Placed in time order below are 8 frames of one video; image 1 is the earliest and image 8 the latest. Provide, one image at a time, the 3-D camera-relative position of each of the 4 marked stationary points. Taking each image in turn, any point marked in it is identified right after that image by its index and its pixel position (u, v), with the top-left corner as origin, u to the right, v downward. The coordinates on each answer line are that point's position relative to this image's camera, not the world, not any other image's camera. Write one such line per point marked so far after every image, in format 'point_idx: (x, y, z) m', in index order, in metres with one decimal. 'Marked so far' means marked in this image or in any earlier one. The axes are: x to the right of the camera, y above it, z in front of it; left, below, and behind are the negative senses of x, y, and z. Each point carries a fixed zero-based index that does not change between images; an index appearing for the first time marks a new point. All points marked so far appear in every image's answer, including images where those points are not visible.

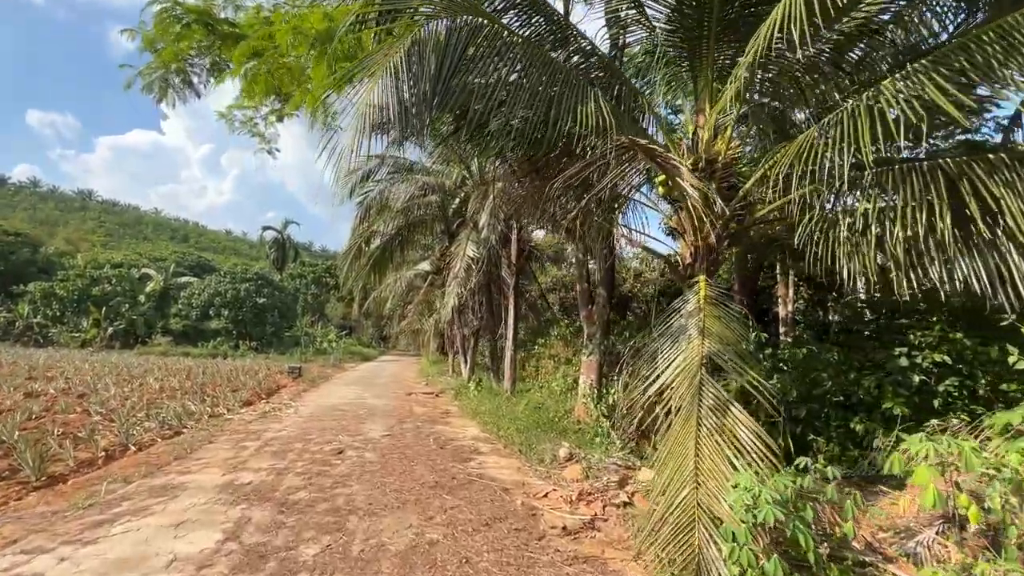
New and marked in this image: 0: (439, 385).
0: (-2.6, -3.4, +17.2) m
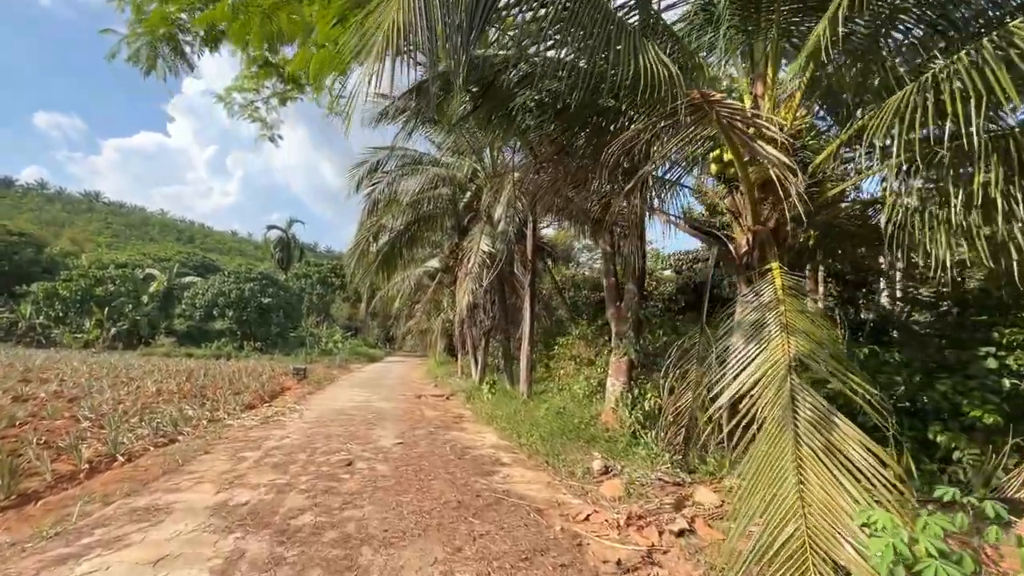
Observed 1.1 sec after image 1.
0: (-2.1, -3.4, +16.6) m
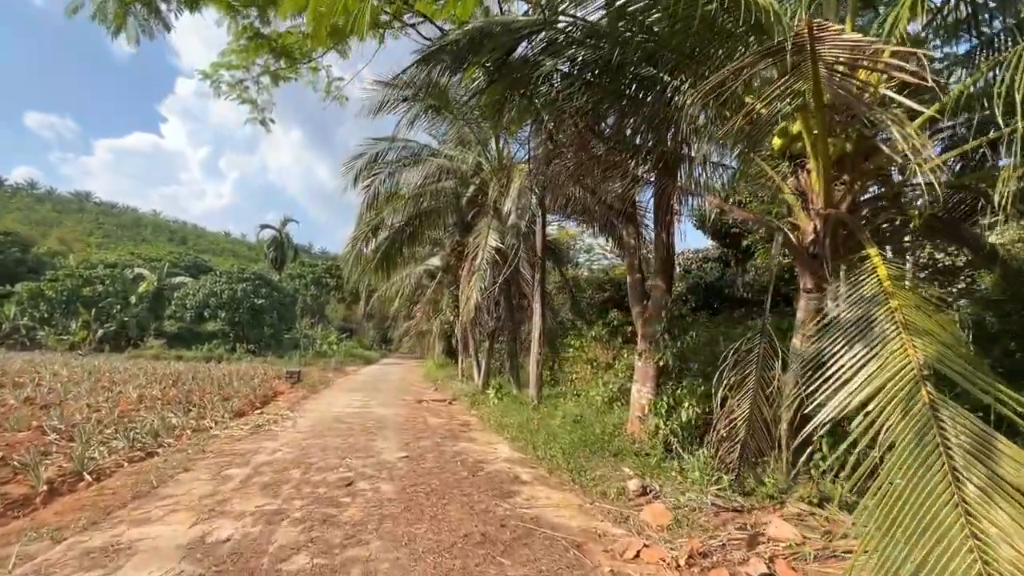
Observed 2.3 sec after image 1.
0: (-2.0, -3.4, +15.8) m
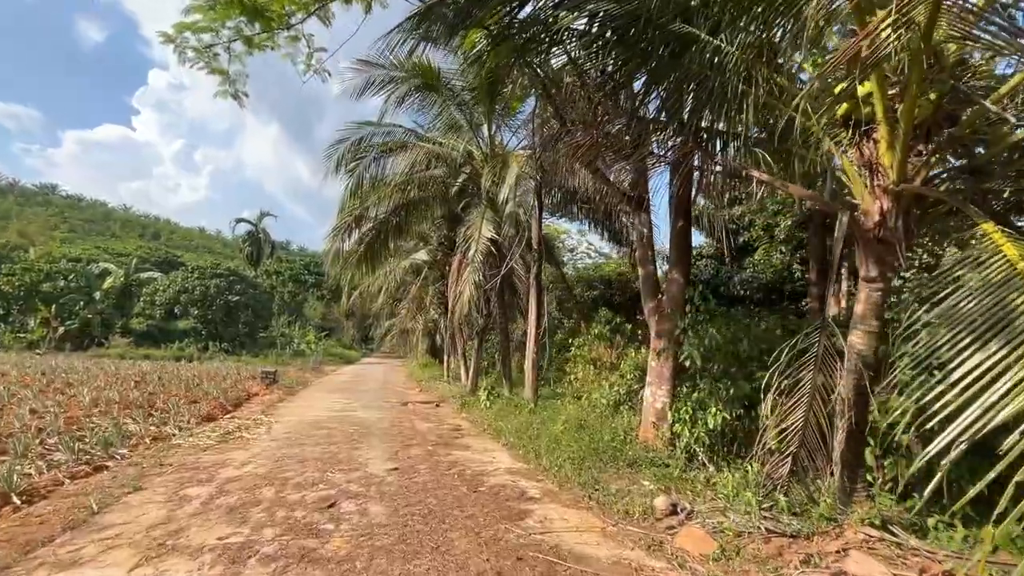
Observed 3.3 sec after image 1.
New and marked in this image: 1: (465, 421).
0: (-2.3, -3.2, +15.1) m
1: (-1.0, -2.7, +9.9) m
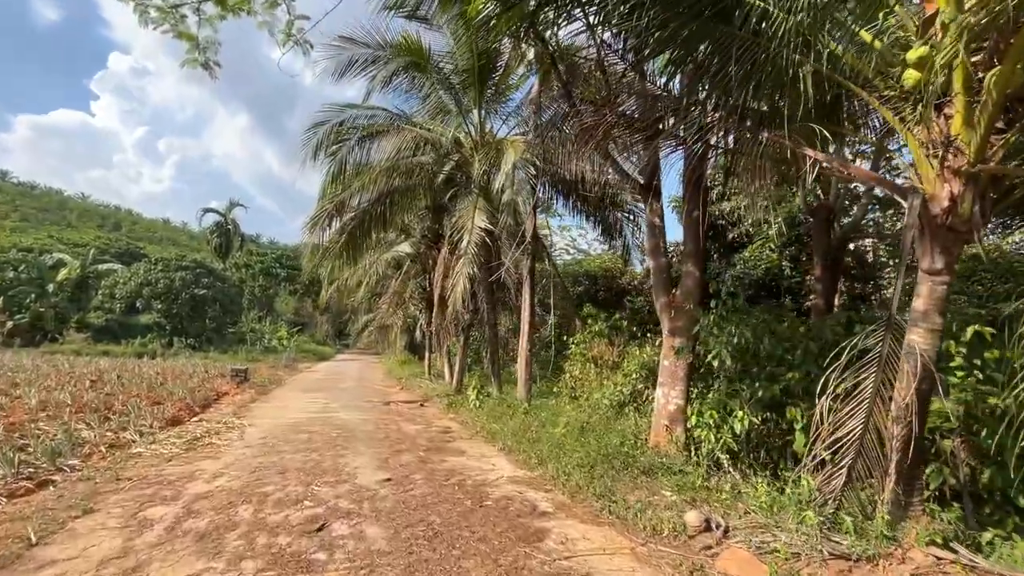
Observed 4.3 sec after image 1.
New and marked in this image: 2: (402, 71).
0: (-2.8, -3.1, +14.5) m
1: (-1.1, -2.6, +9.4) m
2: (-2.3, +4.5, +10.1) m
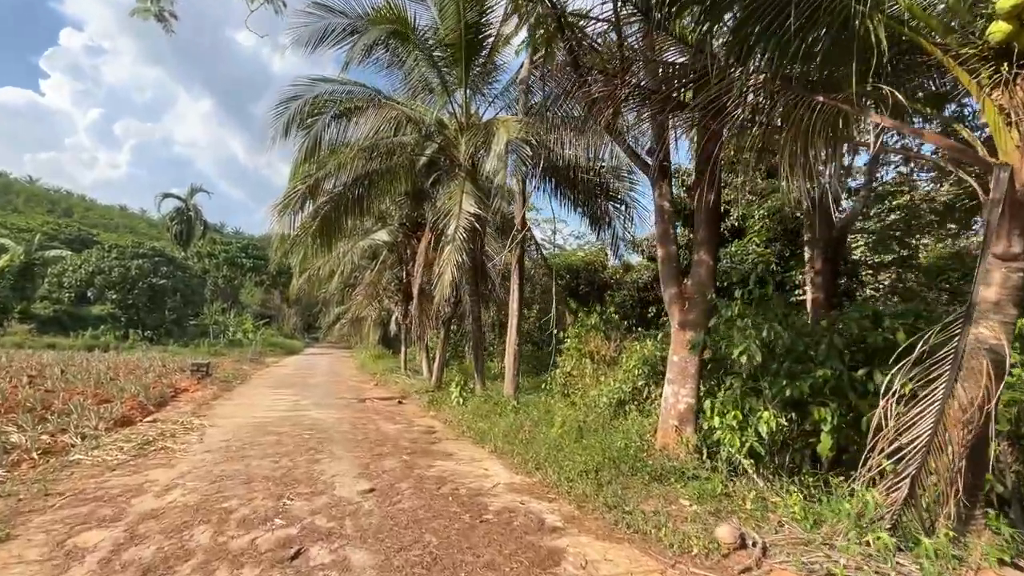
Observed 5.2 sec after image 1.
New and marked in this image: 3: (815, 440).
0: (-3.3, -2.8, +13.8) m
1: (-1.4, -2.4, +8.8) m
2: (-2.5, +4.7, +9.3) m
3: (+2.8, -1.4, +4.5) m
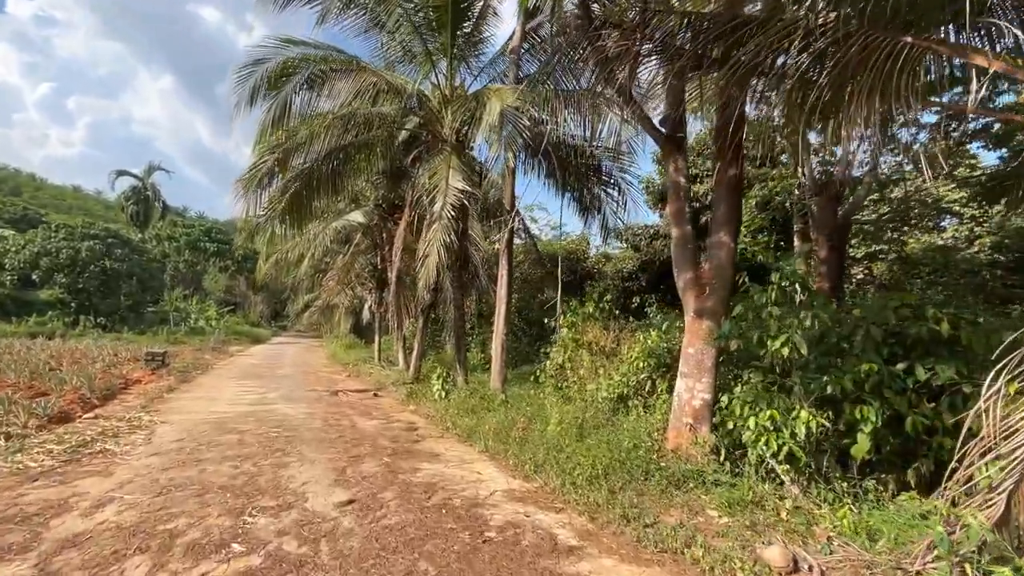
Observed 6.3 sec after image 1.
0: (-3.8, -2.4, +13.0) m
1: (-1.6, -2.1, +8.1) m
2: (-2.6, +5.0, +8.5) m
3: (+2.8, -1.3, +4.1) m
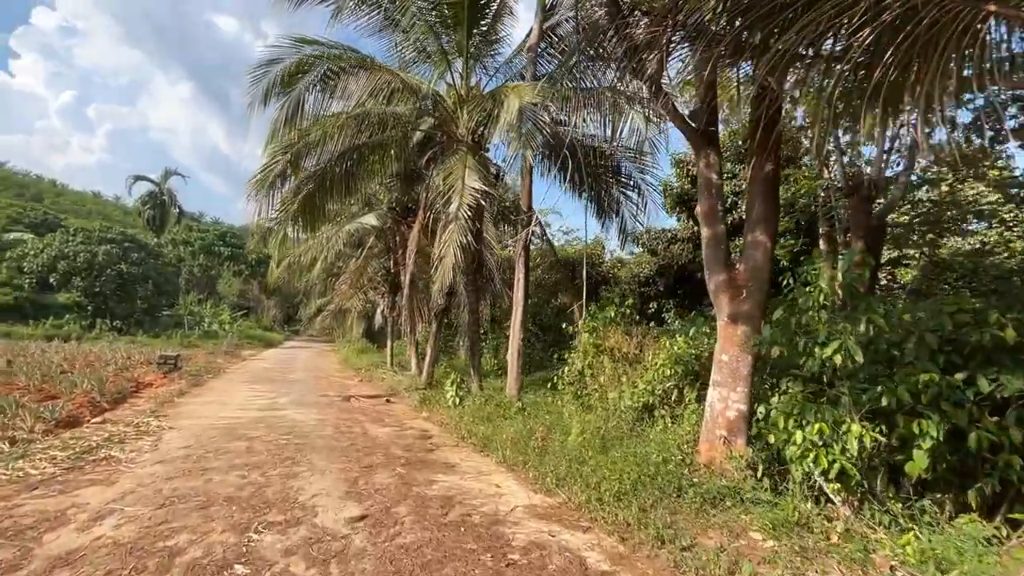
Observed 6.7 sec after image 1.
0: (-3.4, -2.5, +12.8) m
1: (-1.3, -2.2, +7.9) m
2: (-2.3, +4.9, +8.3) m
3: (+3.0, -1.3, +3.8) m
